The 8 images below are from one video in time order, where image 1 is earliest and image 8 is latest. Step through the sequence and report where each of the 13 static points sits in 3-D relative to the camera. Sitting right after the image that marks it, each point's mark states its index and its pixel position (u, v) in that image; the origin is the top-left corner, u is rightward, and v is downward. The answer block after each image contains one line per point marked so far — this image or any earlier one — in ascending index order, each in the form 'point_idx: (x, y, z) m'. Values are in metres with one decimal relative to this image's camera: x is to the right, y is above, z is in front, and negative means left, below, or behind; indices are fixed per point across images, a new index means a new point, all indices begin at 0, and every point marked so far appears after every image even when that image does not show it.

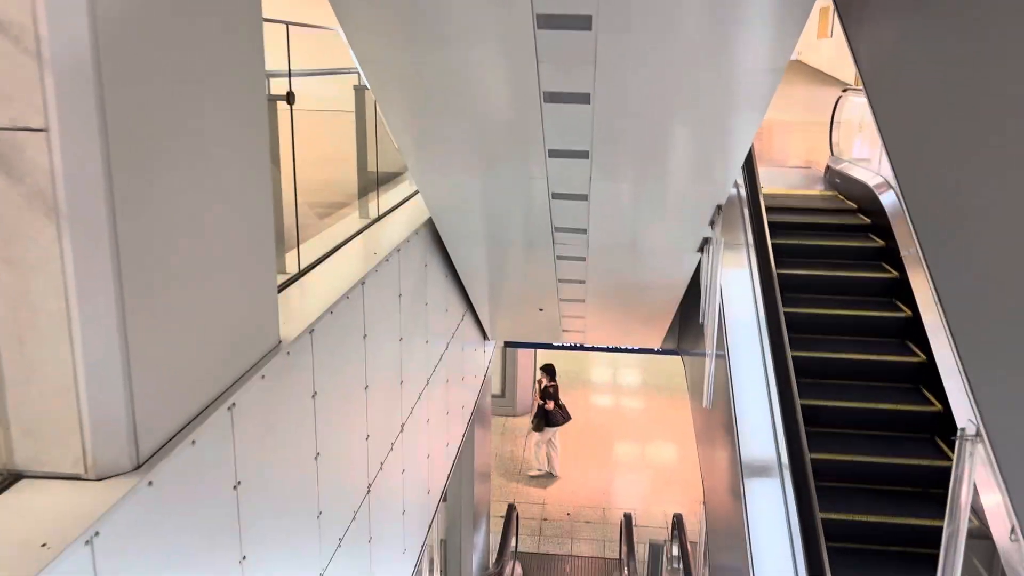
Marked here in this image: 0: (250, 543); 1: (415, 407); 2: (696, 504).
0: (-0.7, -0.7, +2.2) m
1: (-0.5, -0.7, +4.3) m
2: (+2.3, -2.7, +9.8) m
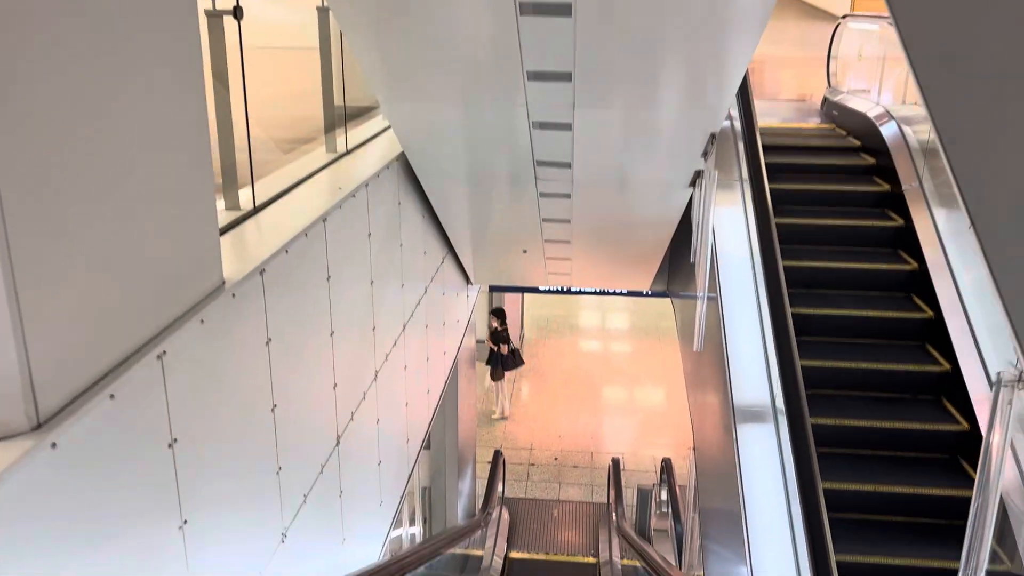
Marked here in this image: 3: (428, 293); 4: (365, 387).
0: (-0.8, -0.5, +2.0) m
1: (-0.6, -0.3, +4.0) m
2: (+2.1, -2.0, +9.7) m
3: (-0.6, 0.0, +5.1) m
4: (-0.7, -0.4, +3.5) m
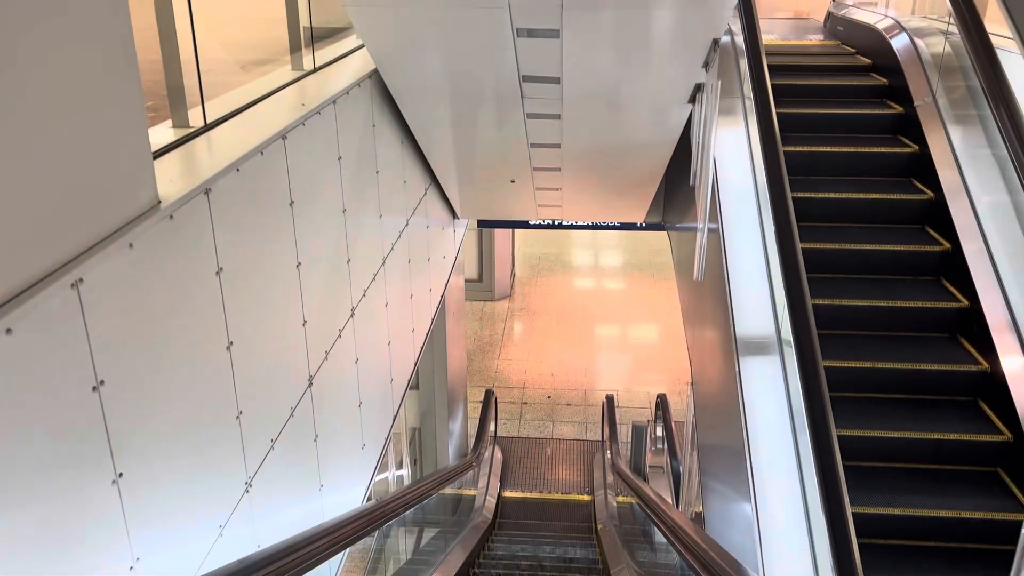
0: (-0.8, -0.4, +1.7) m
1: (-0.7, 0.0, +3.8) m
2: (+2.0, -1.2, +9.6) m
3: (-0.7, +0.4, +4.8) m
4: (-0.7, -0.2, +3.3) m
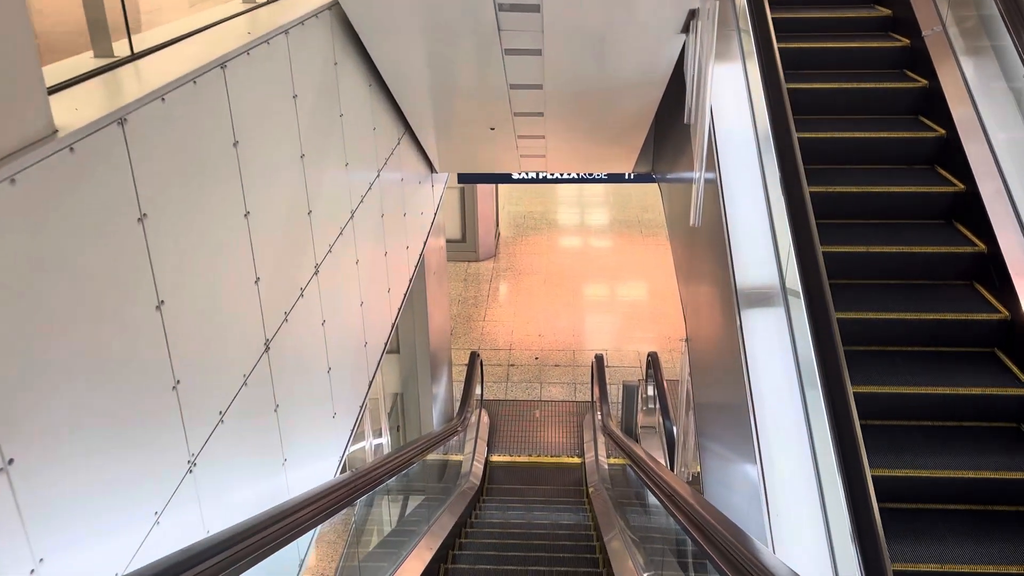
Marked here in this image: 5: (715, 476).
0: (-0.9, -0.3, +1.4) m
1: (-0.8, +0.2, +3.5) m
2: (+1.9, -0.6, +9.3) m
3: (-0.8, +0.6, +4.4) m
4: (-0.8, 0.0, +3.0) m
5: (+1.1, -1.0, +4.1) m
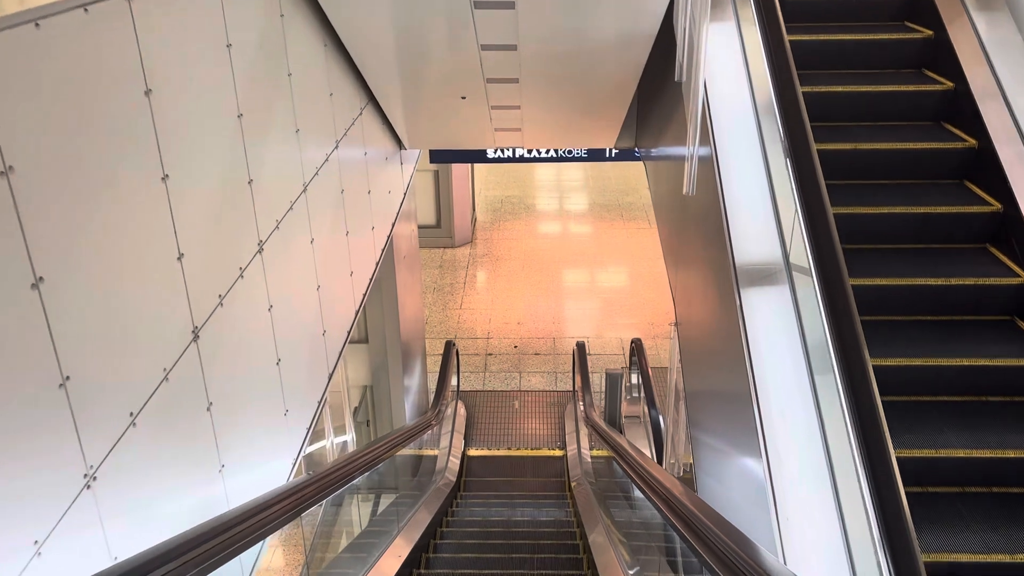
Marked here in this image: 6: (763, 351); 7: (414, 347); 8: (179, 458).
0: (-0.9, -0.2, +1.1) m
1: (-0.9, +0.3, +3.1) m
2: (+1.6, -0.5, +9.0) m
3: (-0.9, +0.7, +4.1) m
4: (-0.9, +0.1, +2.6) m
5: (+0.9, -0.9, +3.8) m
6: (+0.9, -0.3, +2.9) m
7: (-0.9, -0.5, +6.9) m
8: (-0.9, -0.5, +2.2) m
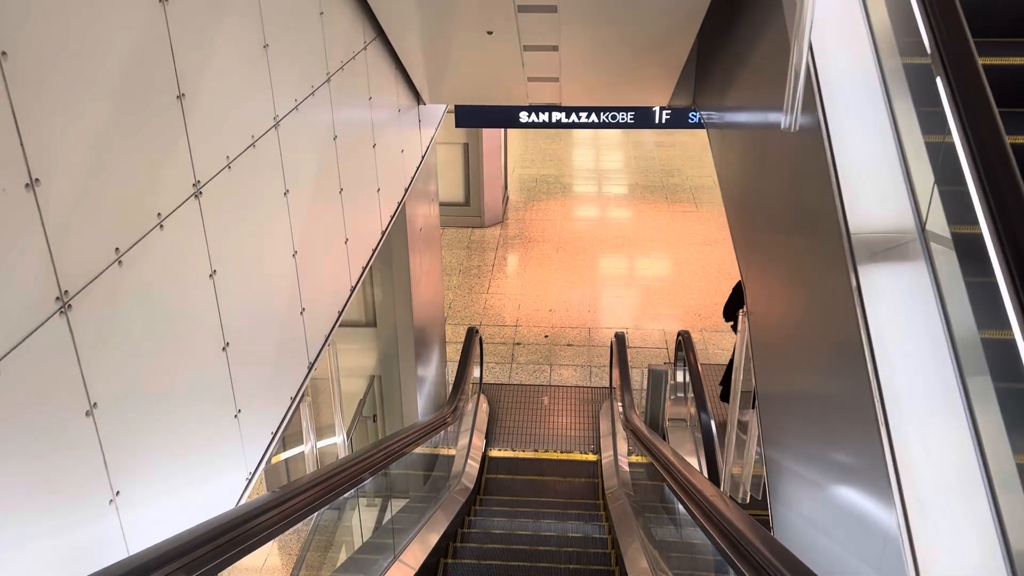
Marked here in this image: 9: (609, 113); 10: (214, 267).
0: (-0.9, -0.1, +0.3) m
1: (-0.8, +0.4, +2.4) m
2: (+2.0, -0.3, +8.2) m
3: (-0.8, +0.8, +3.3) m
4: (-0.8, +0.2, +1.9) m
5: (+1.0, -0.8, +3.1) m
6: (+1.0, -0.2, +2.1) m
7: (-0.6, -0.3, +6.2) m
8: (-0.9, -0.4, +1.5) m
9: (+0.7, +1.3, +5.9) m
10: (-0.8, +0.1, +2.2) m
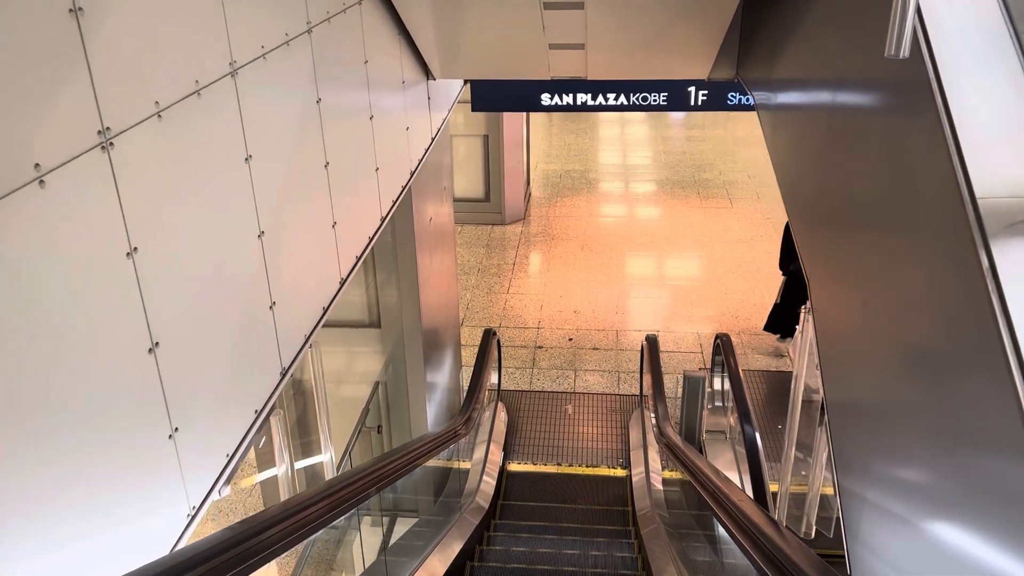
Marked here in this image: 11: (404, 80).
0: (-1.0, -0.1, -0.1) m
1: (-0.8, +0.4, +1.9) m
2: (+2.2, -0.3, +7.7) m
3: (-0.7, +0.9, +2.9) m
4: (-0.8, +0.2, +1.4) m
5: (+1.1, -0.8, +2.5) m
6: (+1.0, -0.2, +1.6) m
7: (-0.5, -0.3, +5.7) m
8: (-0.9, -0.3, +1.0) m
9: (+0.9, +1.3, +5.4) m
10: (-0.8, +0.1, +1.7) m
11: (-0.6, +1.1, +4.3) m
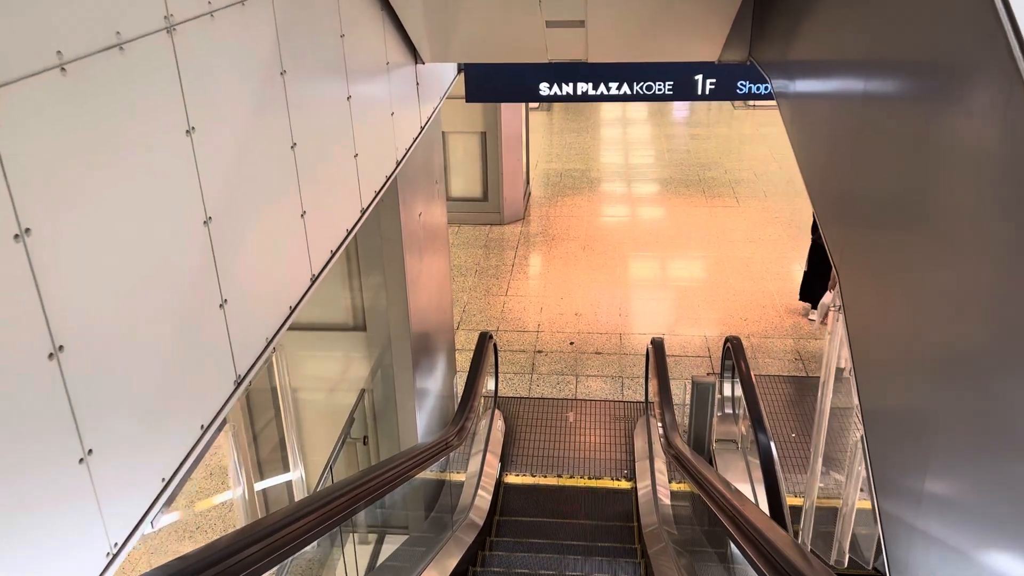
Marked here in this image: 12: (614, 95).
0: (-1.0, -0.1, -0.4) m
1: (-0.8, +0.4, +1.6) m
2: (+2.2, -0.3, +7.3) m
3: (-0.7, +0.9, +2.6) m
4: (-0.8, +0.2, +1.1) m
5: (+1.1, -0.8, +2.2) m
6: (+1.0, -0.1, +1.3) m
7: (-0.5, -0.3, +5.4) m
8: (-0.9, -0.3, +0.7) m
9: (+0.8, +1.3, +5.1) m
10: (-0.8, +0.1, +1.4) m
11: (-0.6, +1.1, +4.0) m
12: (+0.7, +1.3, +5.1) m
